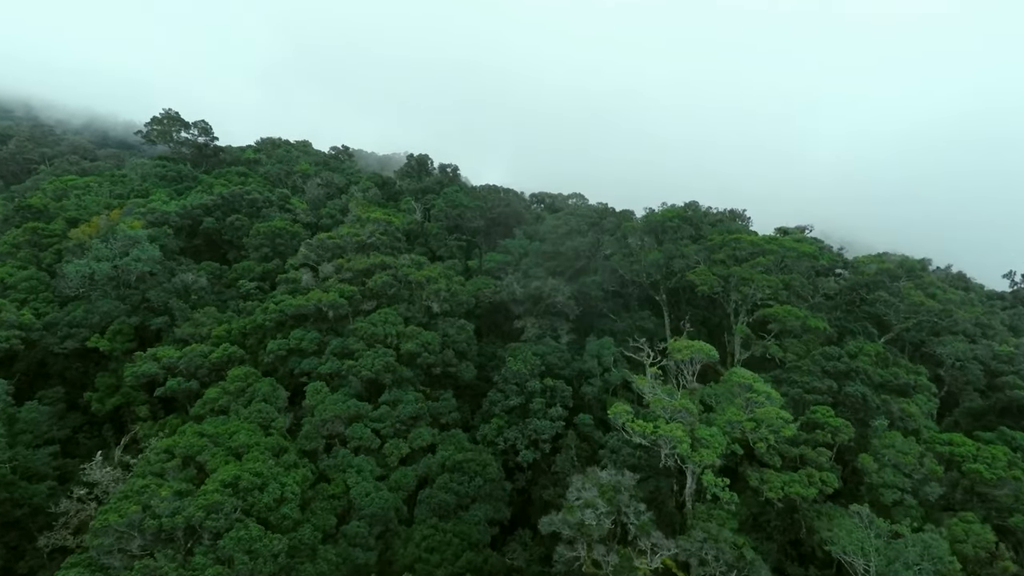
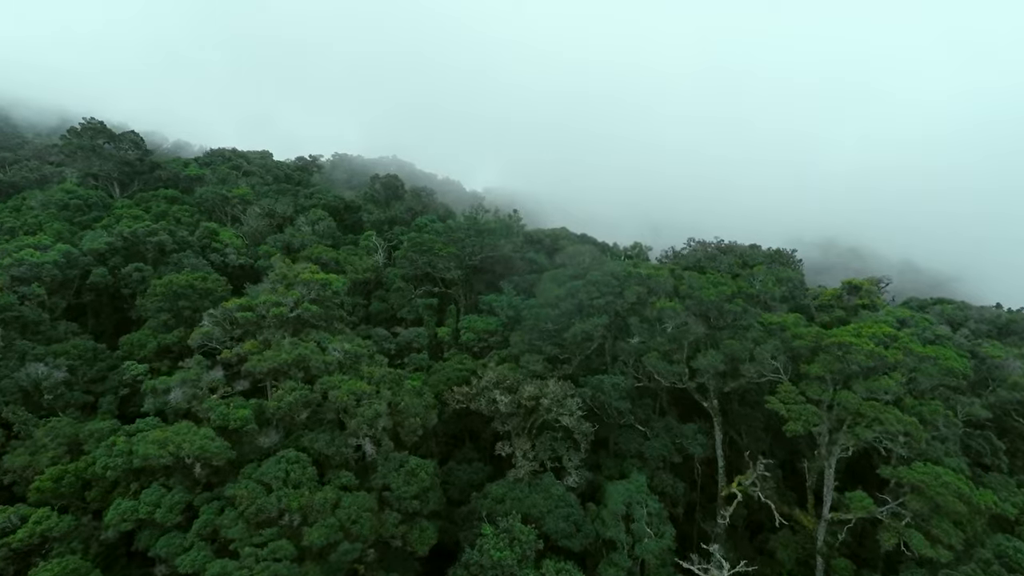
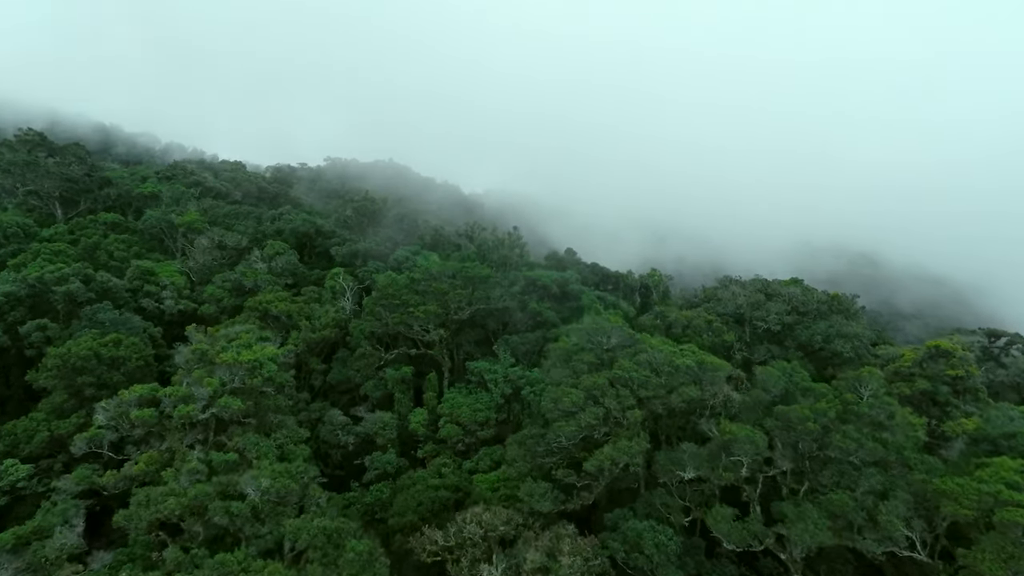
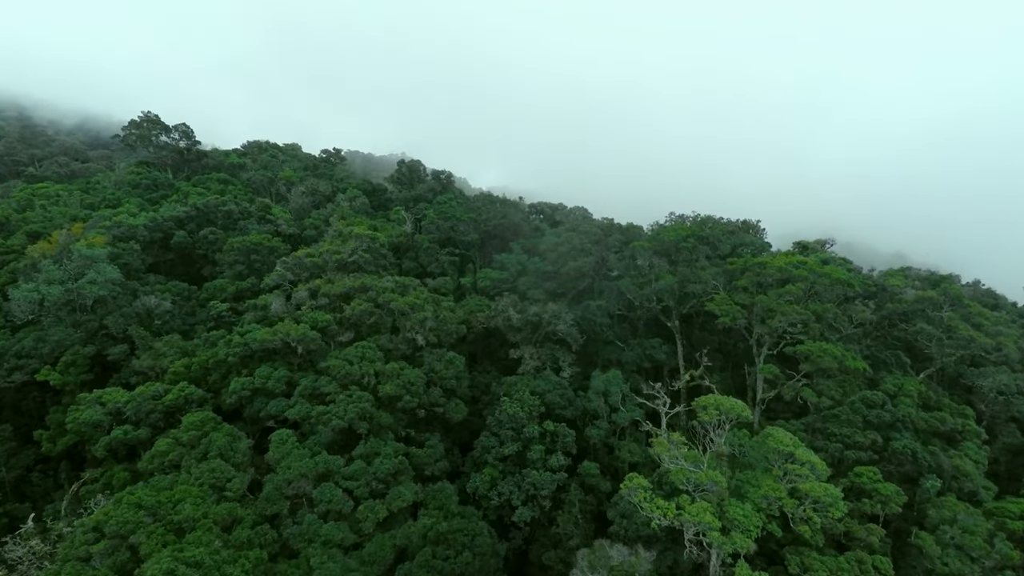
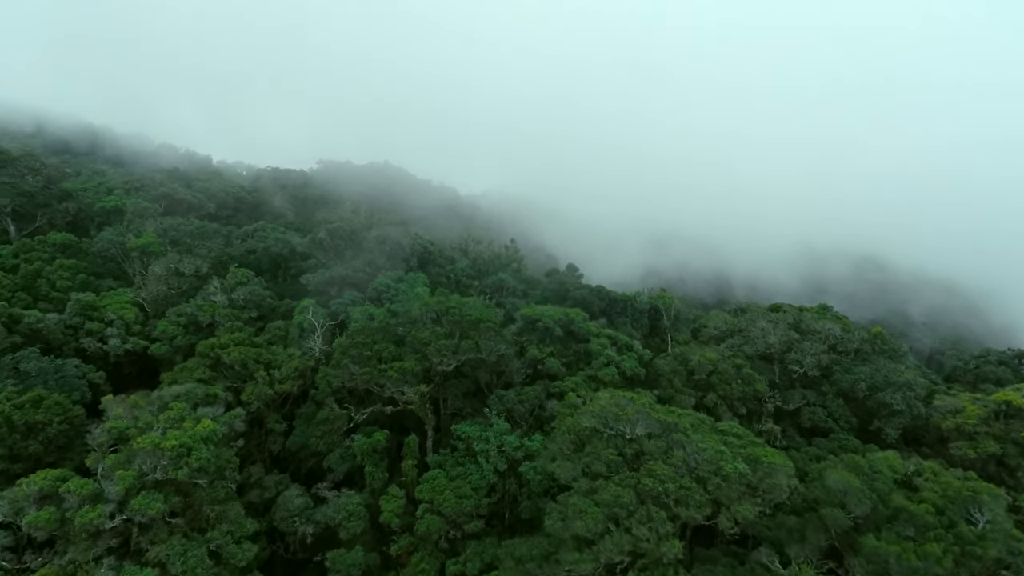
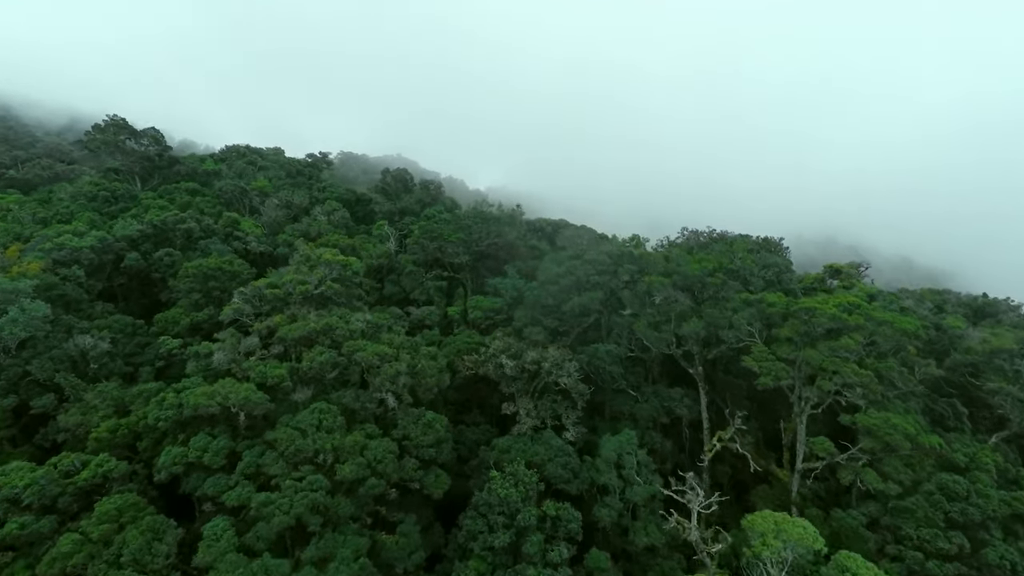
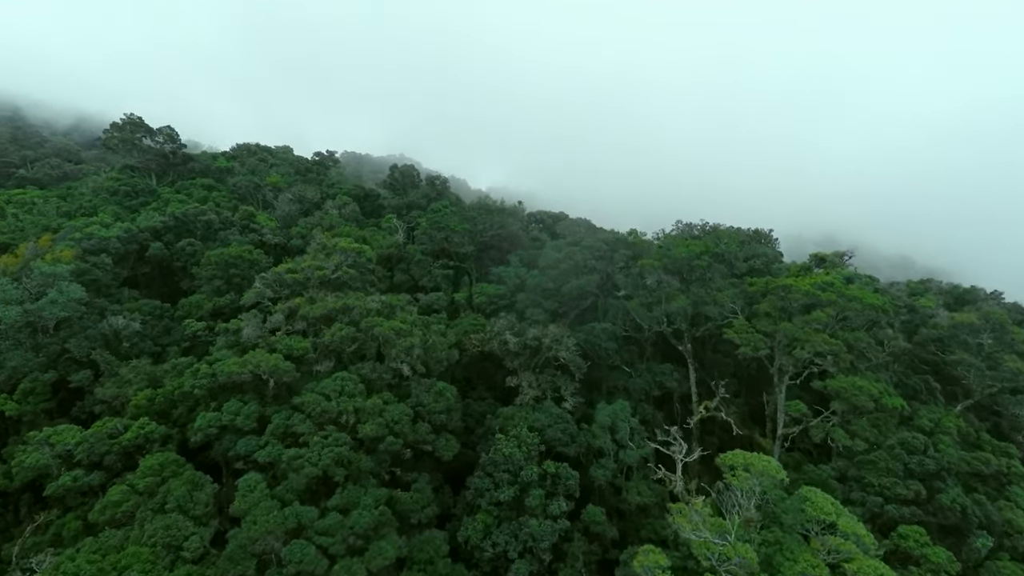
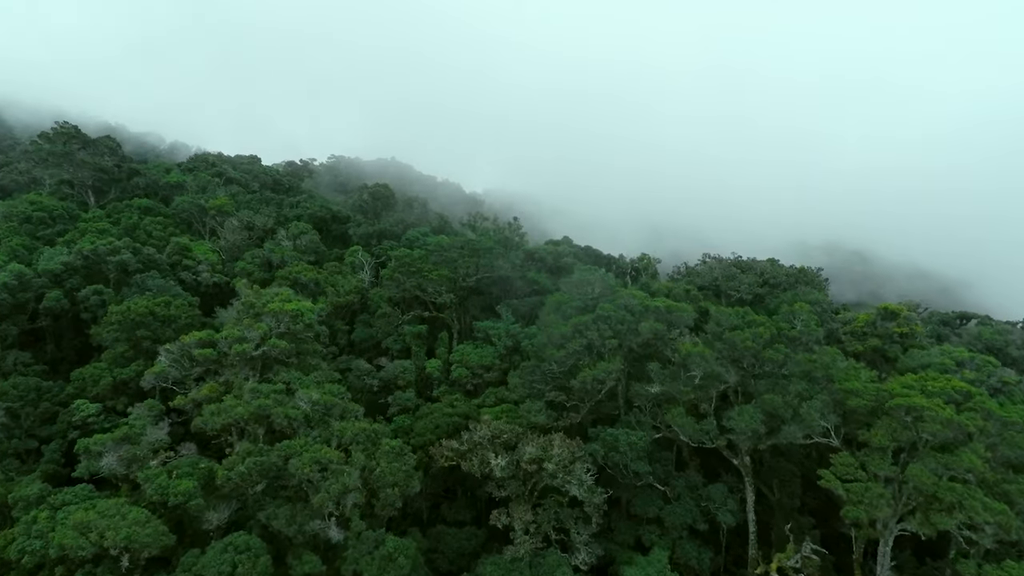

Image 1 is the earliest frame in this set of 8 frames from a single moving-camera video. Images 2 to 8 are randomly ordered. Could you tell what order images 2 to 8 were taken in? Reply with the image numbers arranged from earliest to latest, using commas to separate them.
4, 7, 6, 2, 8, 3, 5
